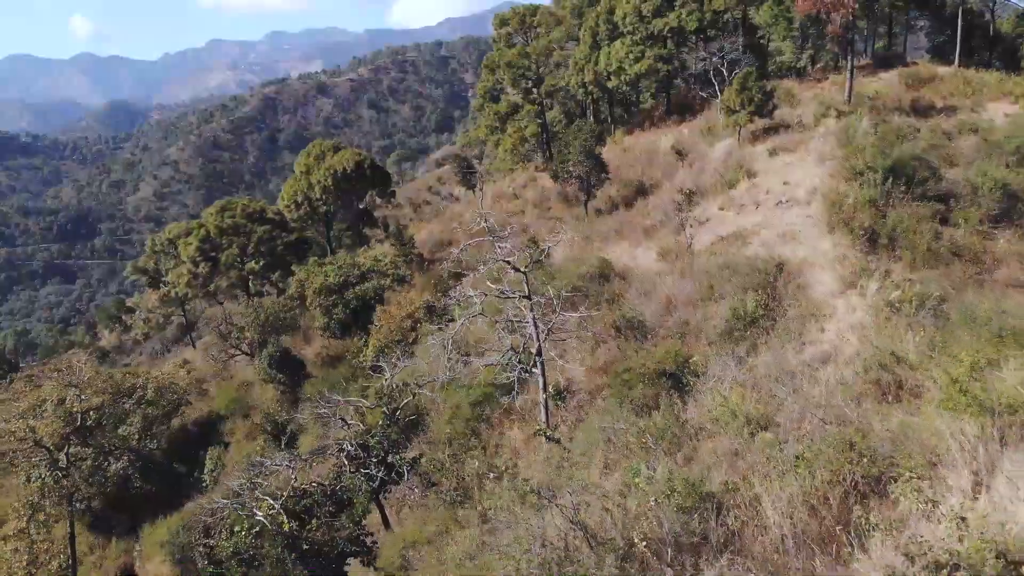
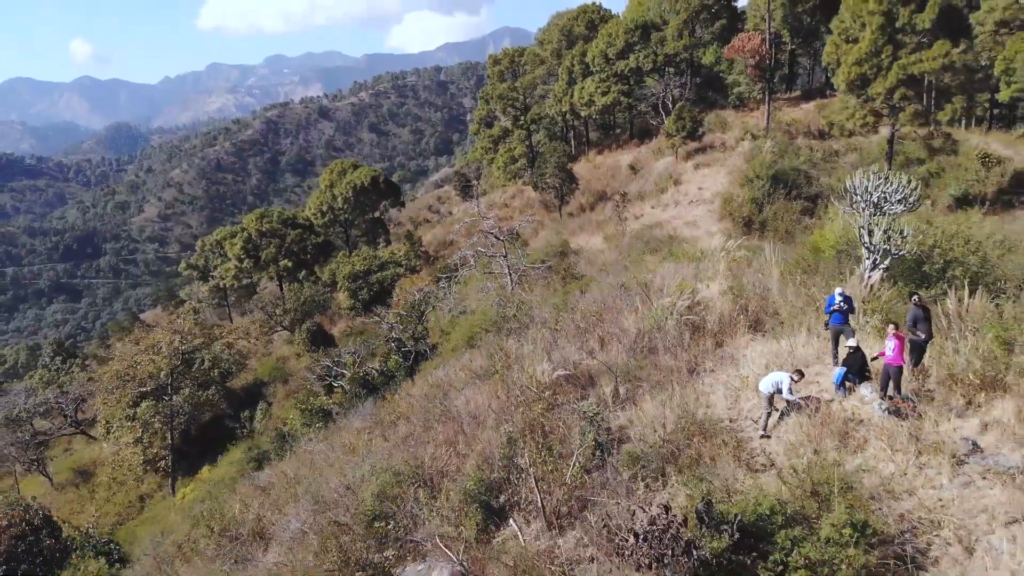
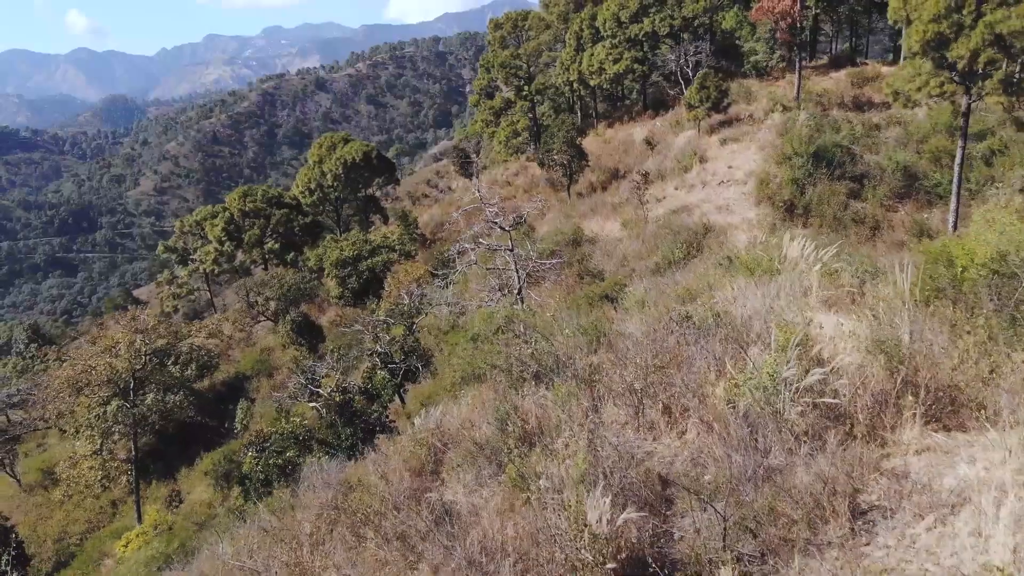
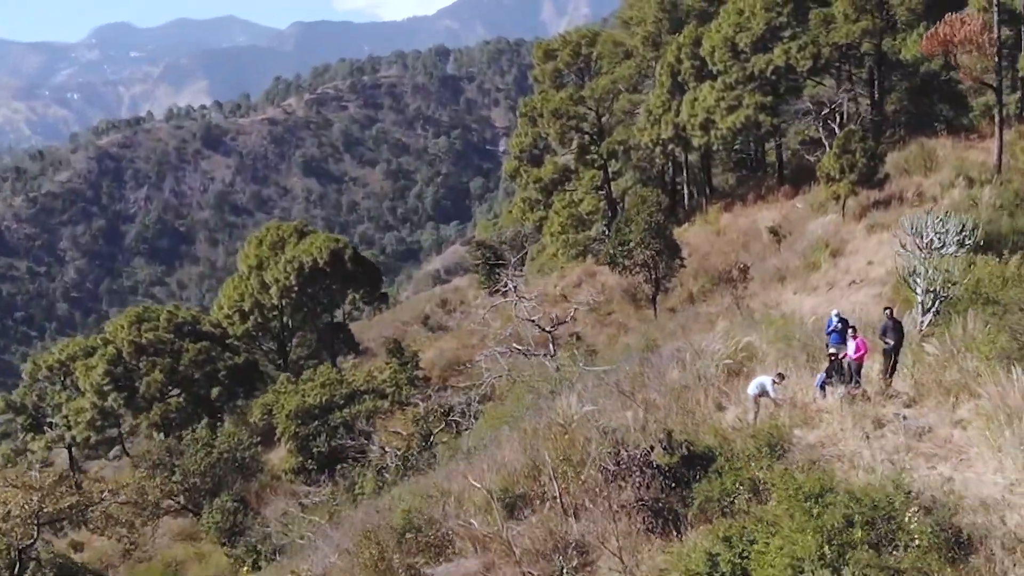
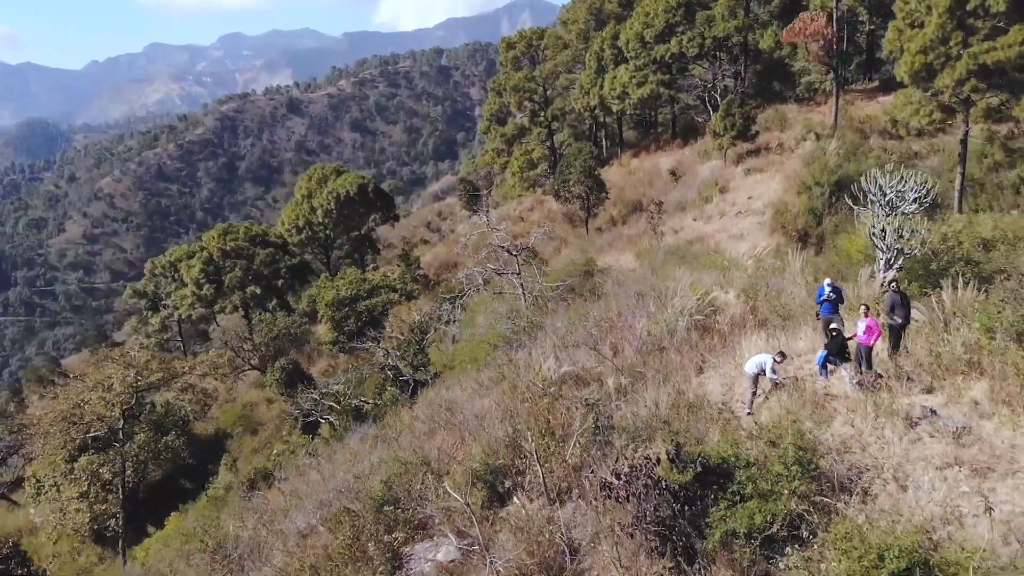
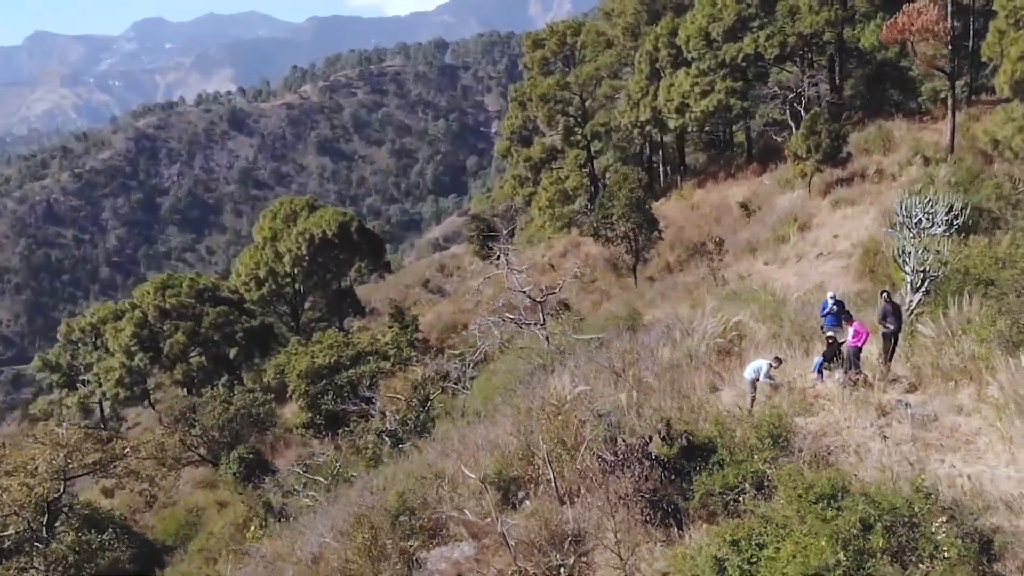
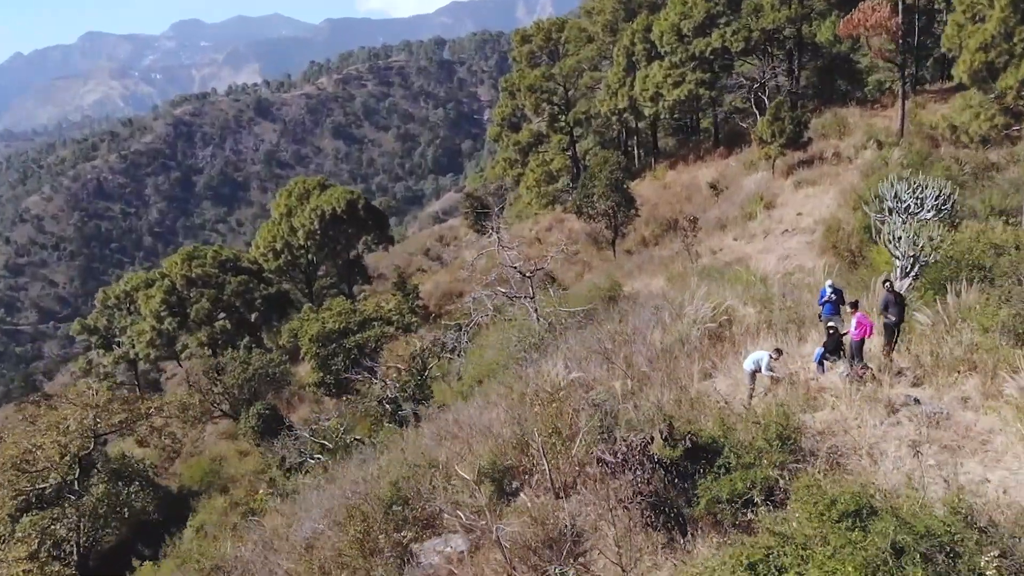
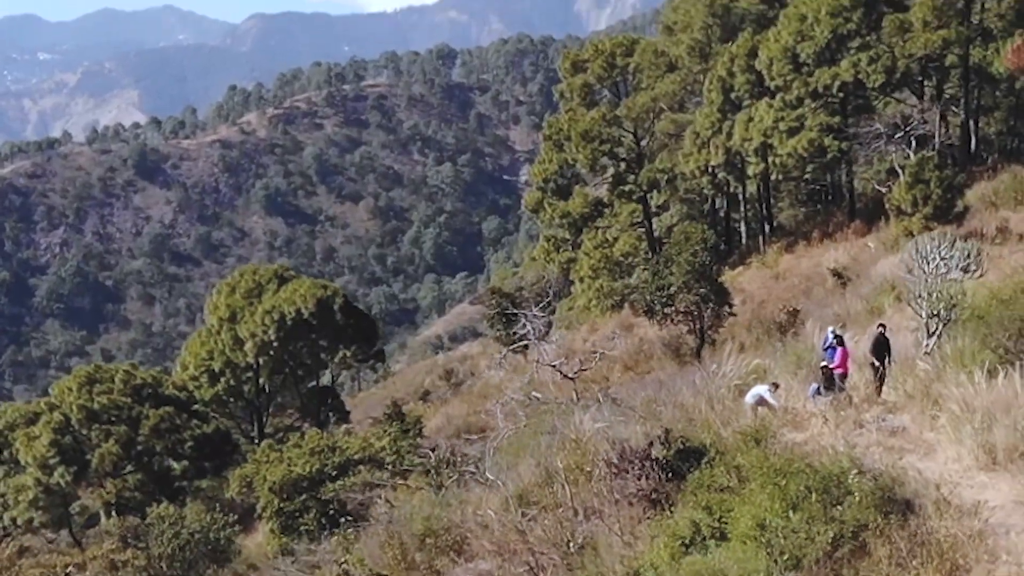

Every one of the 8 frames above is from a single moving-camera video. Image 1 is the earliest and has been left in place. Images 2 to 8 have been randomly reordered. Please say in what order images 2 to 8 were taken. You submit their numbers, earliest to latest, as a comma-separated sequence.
3, 2, 5, 7, 6, 4, 8
